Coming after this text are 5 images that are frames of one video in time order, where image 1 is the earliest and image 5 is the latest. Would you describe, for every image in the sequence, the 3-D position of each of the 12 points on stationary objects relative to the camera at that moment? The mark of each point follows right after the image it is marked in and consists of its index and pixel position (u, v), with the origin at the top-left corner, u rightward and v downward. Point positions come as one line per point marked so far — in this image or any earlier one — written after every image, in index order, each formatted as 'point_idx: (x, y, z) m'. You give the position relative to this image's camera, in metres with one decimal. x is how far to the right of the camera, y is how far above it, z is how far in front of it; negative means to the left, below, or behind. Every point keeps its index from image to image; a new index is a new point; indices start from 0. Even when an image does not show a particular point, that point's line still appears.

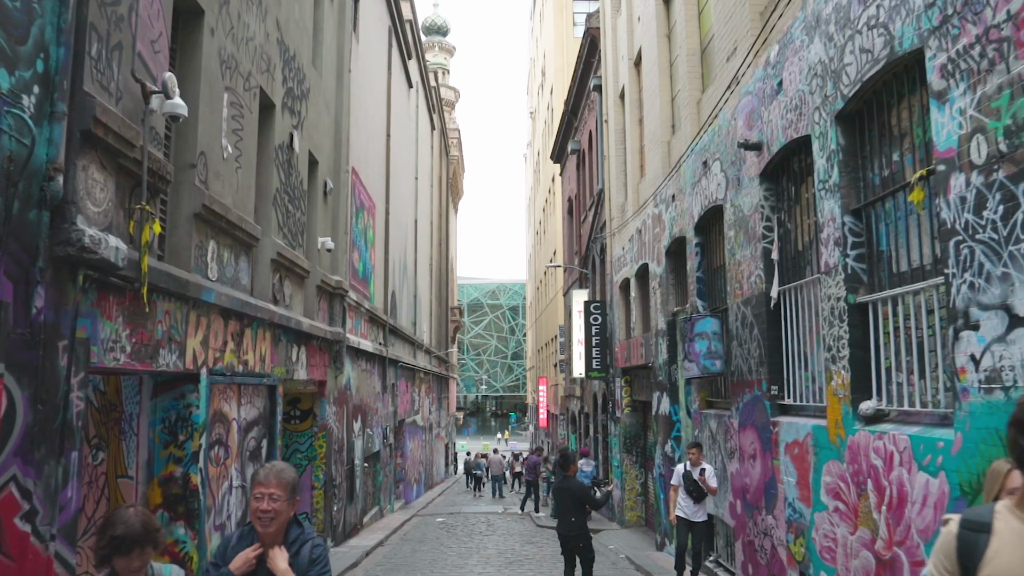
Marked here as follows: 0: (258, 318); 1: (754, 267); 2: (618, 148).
0: (-2.8, -0.3, +9.3) m
1: (+2.5, +0.2, +8.6) m
2: (+2.3, +3.0, +17.9) m
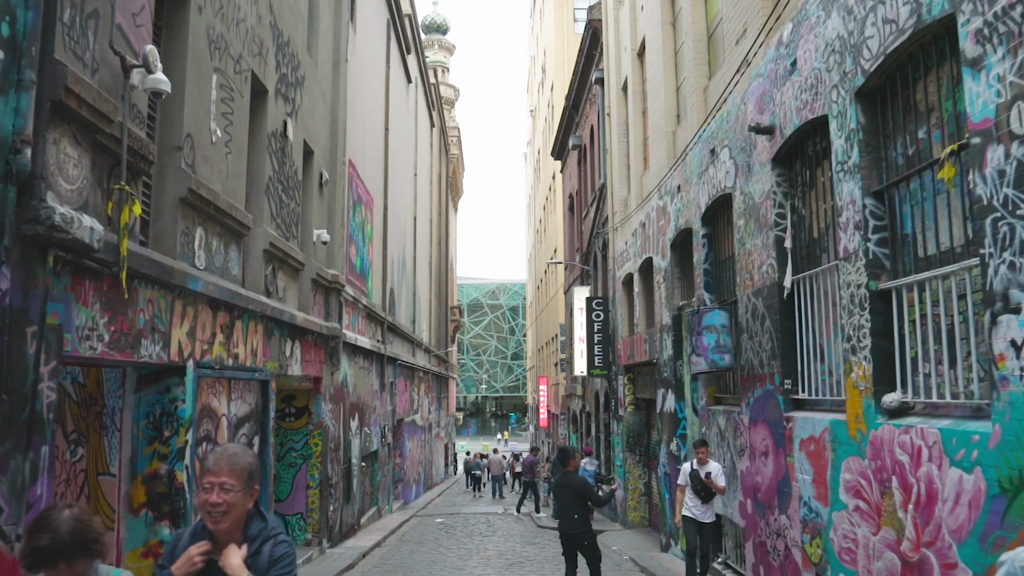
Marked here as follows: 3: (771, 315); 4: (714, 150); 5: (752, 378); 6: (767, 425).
0: (-2.8, -0.2, +8.9) m
1: (+2.5, +0.3, +8.3) m
2: (+2.3, +3.1, +17.5) m
3: (+2.5, -0.3, +8.2) m
4: (+2.5, +1.7, +10.1) m
5: (+2.5, -0.9, +8.7) m
6: (+2.5, -1.3, +8.1) m
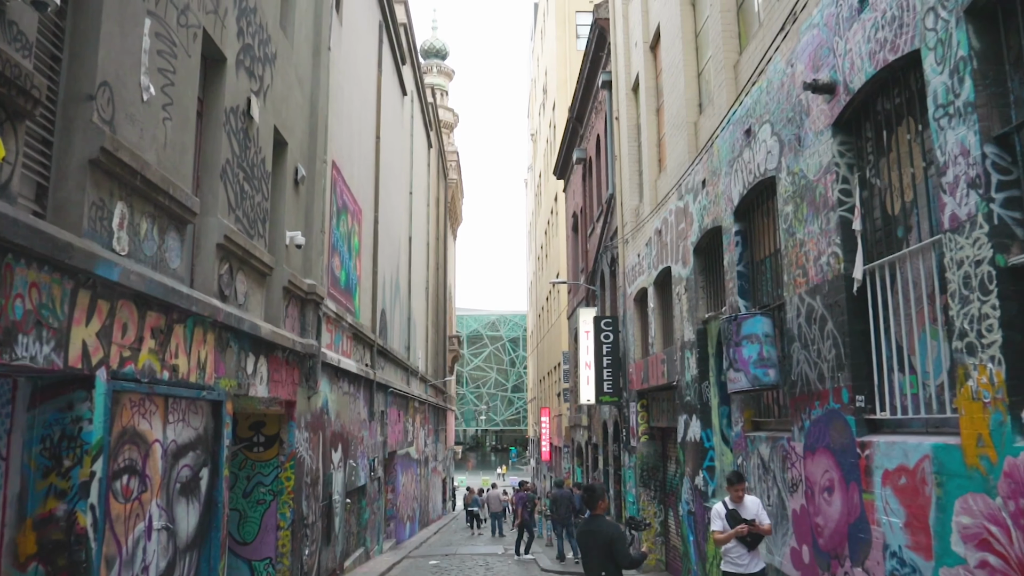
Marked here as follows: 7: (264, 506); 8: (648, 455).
0: (-2.8, -0.2, +7.4) m
1: (+2.5, +0.4, +6.7) m
2: (+2.3, +2.8, +16.1) m
3: (+2.5, -0.2, +6.6) m
4: (+2.5, +1.6, +8.6) m
5: (+2.5, -0.9, +7.1) m
6: (+2.5, -1.3, +6.5) m
7: (-3.2, -2.8, +10.7) m
8: (+2.4, -2.9, +14.5) m
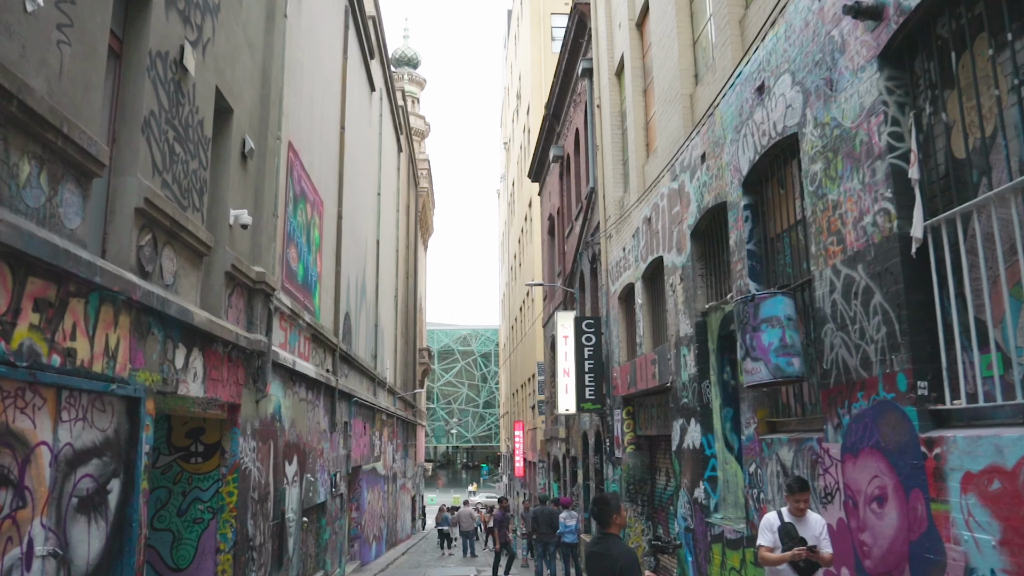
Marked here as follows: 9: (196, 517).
0: (-3.0, 0.0, +6.0) m
1: (+2.4, +0.6, +5.6) m
2: (+1.9, +2.8, +15.0) m
3: (+2.4, 0.0, +5.4) m
4: (+2.3, +1.8, +7.5) m
5: (+2.4, -0.7, +5.9) m
6: (+2.4, -1.1, +5.3) m
7: (-3.5, -2.6, +9.2) m
8: (+2.0, -2.8, +13.2) m
9: (-3.5, -2.5, +9.2) m
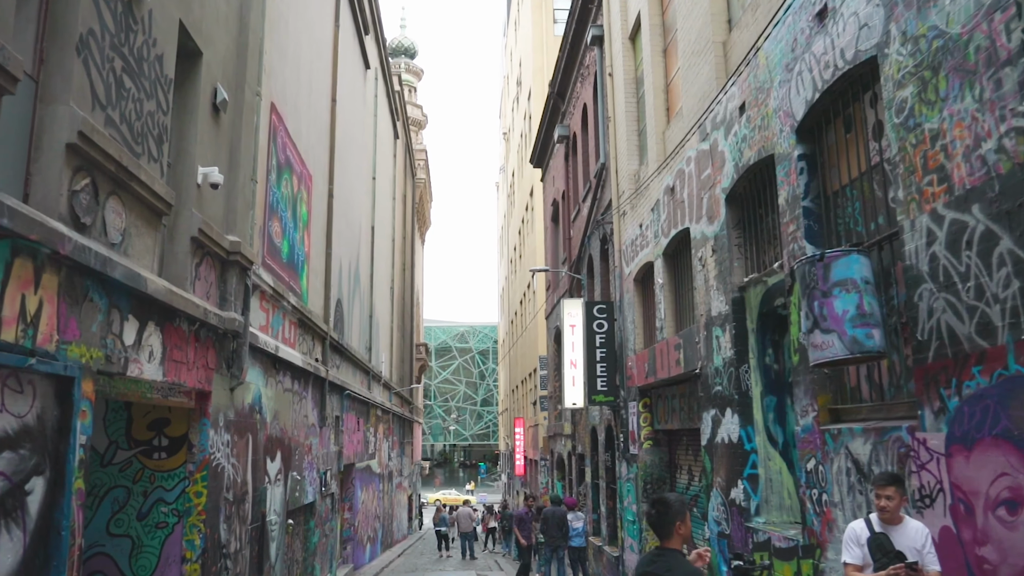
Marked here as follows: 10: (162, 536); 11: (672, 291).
0: (-2.8, +0.3, +4.7) m
1: (+2.5, +0.9, +4.4) m
2: (+1.9, +3.1, +13.7) m
3: (+2.5, +0.3, +4.2) m
4: (+2.4, +2.1, +6.3) m
5: (+2.5, -0.4, +4.7) m
6: (+2.5, -0.8, +4.1) m
7: (-3.4, -2.3, +8.0) m
8: (+2.1, -2.5, +12.0) m
9: (-3.4, -2.2, +8.0) m
10: (-3.4, -2.4, +8.0) m
11: (+2.2, 0.0, +11.2) m
